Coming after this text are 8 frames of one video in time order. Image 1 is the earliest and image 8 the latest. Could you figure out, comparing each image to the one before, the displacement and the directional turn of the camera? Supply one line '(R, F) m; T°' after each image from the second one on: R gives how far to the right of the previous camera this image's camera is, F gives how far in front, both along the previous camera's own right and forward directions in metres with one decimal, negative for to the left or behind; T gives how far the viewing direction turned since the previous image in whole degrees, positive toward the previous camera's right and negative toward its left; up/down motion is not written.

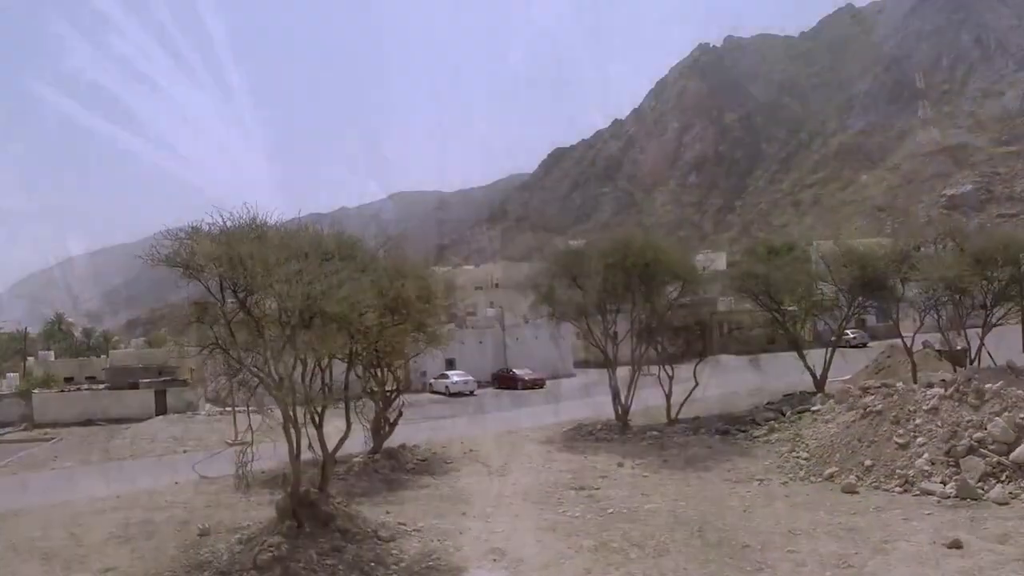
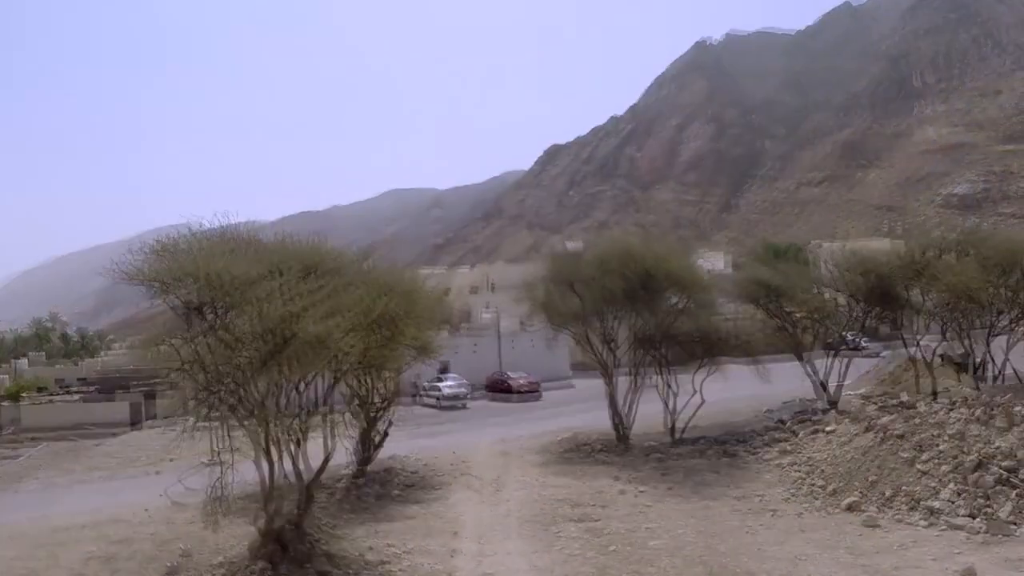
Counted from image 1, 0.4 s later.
(+0.1, +1.0) m; 0°
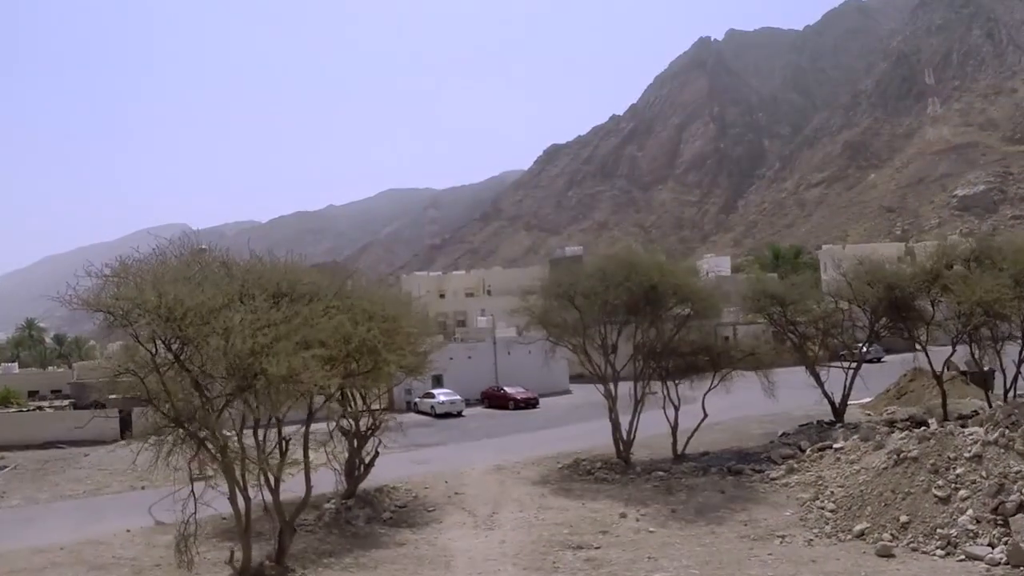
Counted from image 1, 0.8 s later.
(+0.1, +0.6) m; 0°
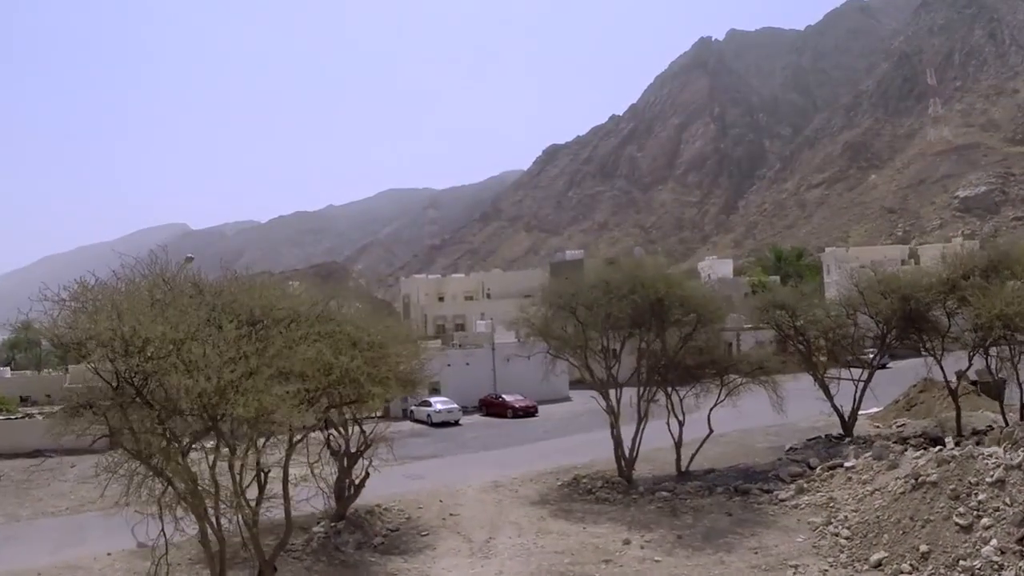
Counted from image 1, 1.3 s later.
(0.0, +0.7) m; 0°
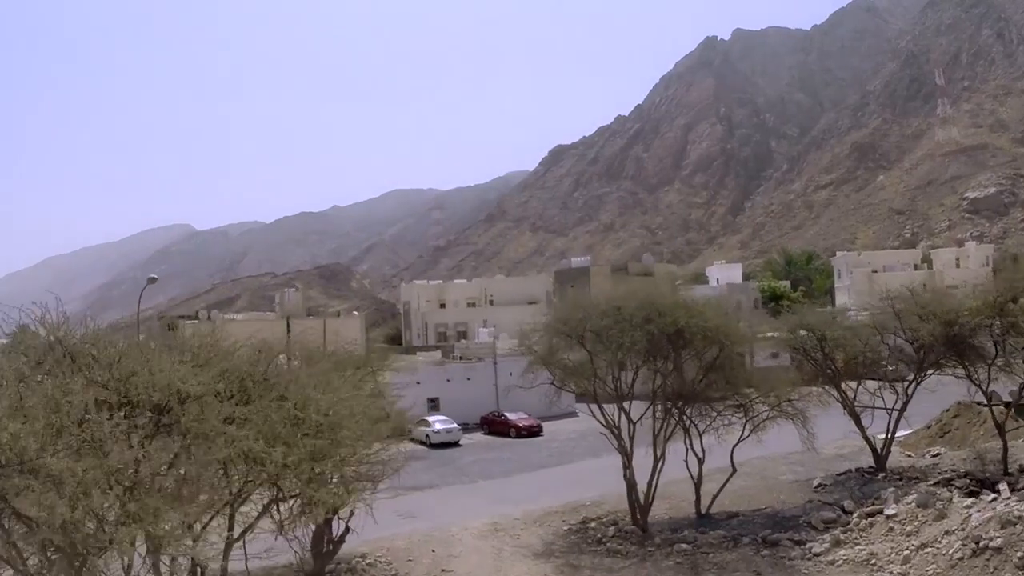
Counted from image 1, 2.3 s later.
(+0.1, +1.7) m; 0°
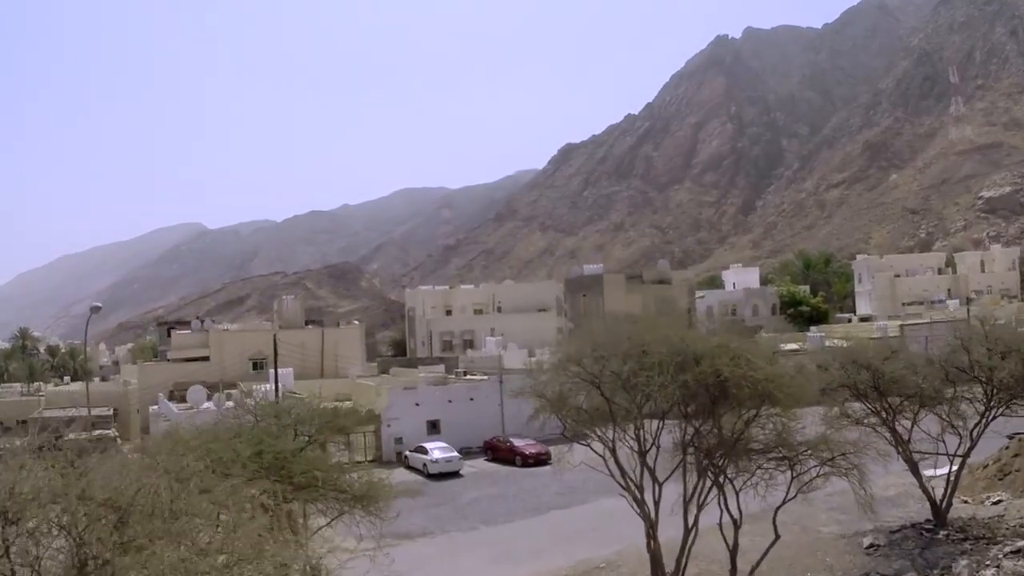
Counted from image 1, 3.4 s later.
(+0.1, +2.4) m; -1°
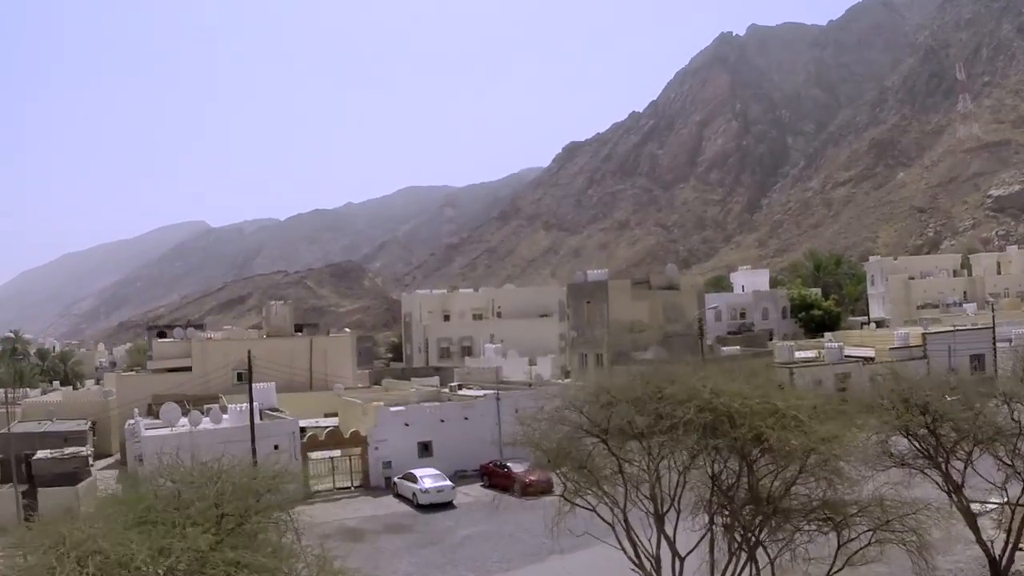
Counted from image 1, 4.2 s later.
(+0.2, +2.4) m; 0°
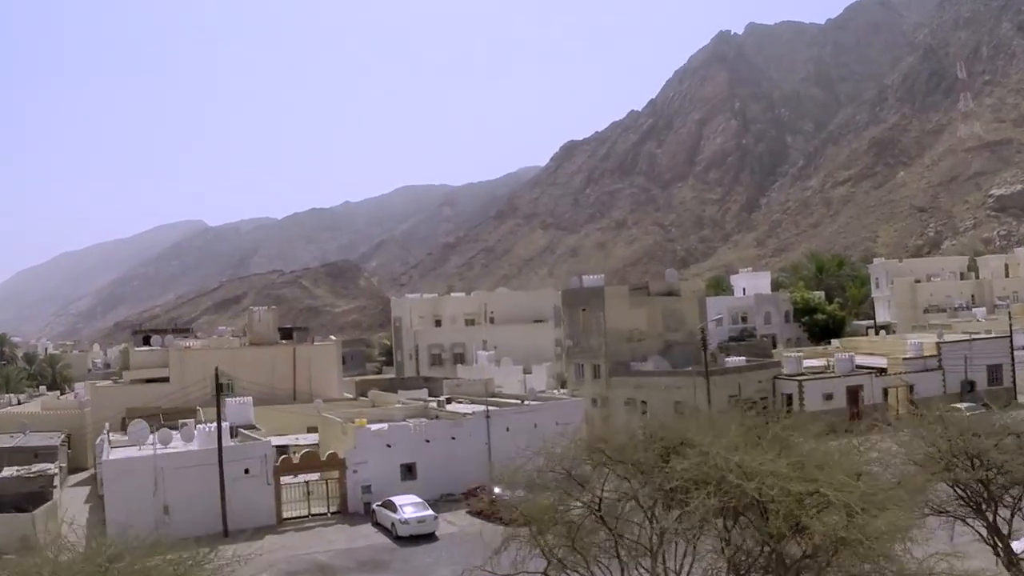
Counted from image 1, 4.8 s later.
(+0.2, +2.0) m; 0°
